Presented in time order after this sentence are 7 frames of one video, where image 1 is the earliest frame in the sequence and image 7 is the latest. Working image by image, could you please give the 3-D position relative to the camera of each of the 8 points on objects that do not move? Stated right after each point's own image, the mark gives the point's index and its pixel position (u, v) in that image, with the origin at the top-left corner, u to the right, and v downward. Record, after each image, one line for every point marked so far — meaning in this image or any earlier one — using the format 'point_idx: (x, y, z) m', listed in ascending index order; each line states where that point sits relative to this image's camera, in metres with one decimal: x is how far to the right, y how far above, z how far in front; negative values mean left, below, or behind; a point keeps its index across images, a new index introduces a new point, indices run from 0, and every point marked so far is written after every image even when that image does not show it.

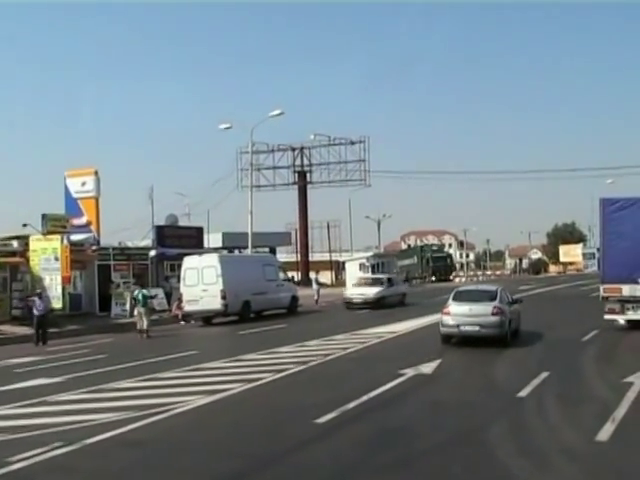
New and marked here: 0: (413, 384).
0: (+1.6, -2.5, +18.2) m
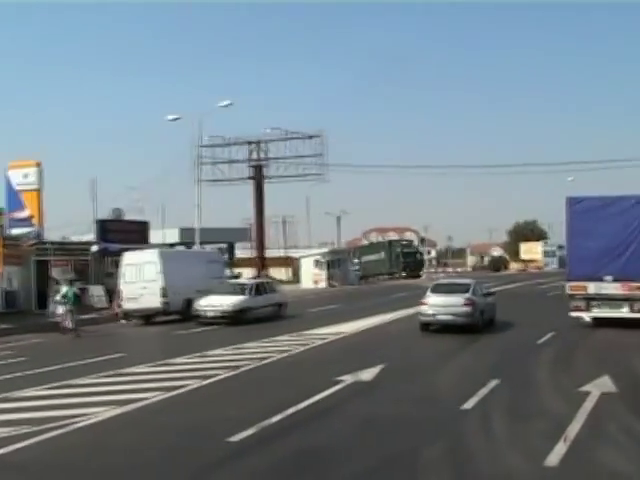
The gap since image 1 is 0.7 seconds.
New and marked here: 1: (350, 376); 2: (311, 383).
0: (+0.4, -2.4, +16.4) m
1: (+0.5, -2.4, +18.3) m
2: (-0.1, -2.5, +17.9) m
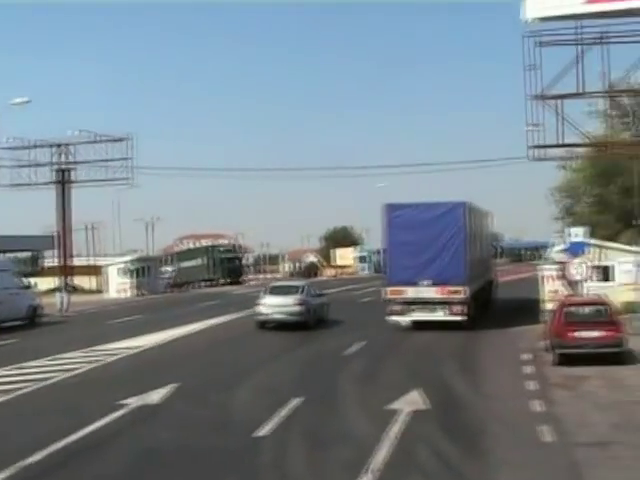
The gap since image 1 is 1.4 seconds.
0: (-2.6, -2.5, +14.4) m
1: (-2.9, -2.5, +16.2) m
2: (-3.4, -2.5, +15.7) m
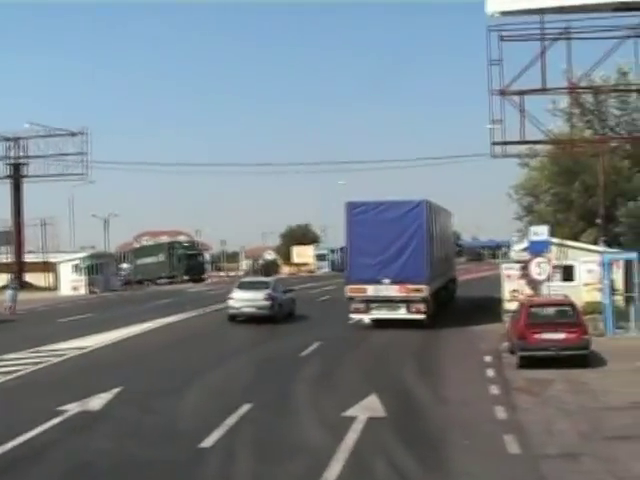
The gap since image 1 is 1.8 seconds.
0: (-3.3, -2.4, +13.4) m
1: (-3.6, -2.4, +15.2) m
2: (-4.1, -2.5, +14.7) m
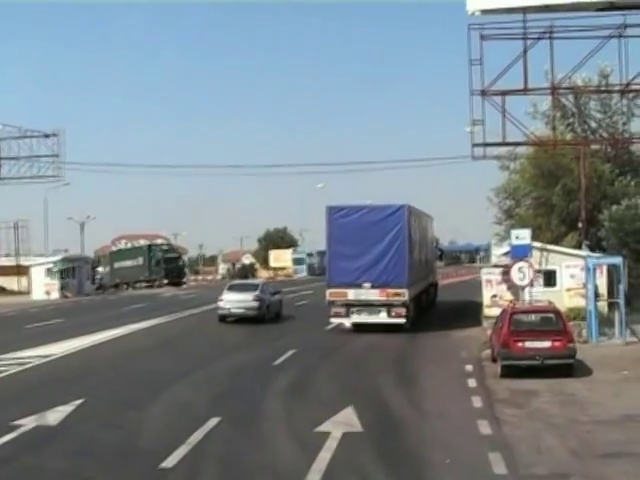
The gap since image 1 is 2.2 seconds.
0: (-3.6, -2.5, +12.5) m
1: (-4.0, -2.5, +14.3) m
2: (-4.5, -2.5, +13.8) m
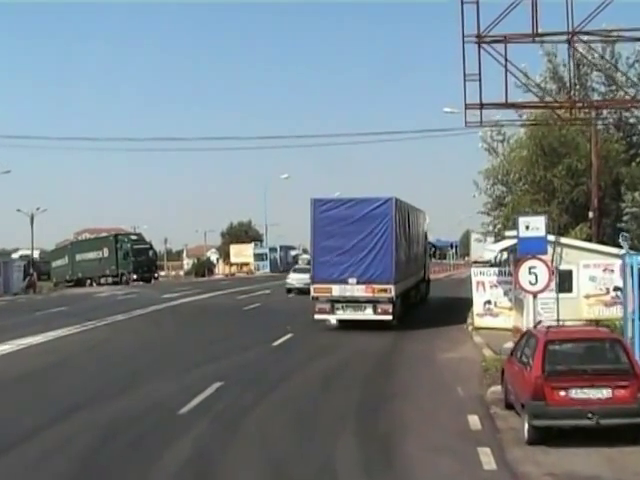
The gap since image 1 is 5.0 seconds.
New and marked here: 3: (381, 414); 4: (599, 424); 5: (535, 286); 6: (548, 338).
0: (-4.3, -2.3, +5.6) m
1: (-4.7, -2.3, +7.4) m
2: (-5.2, -2.3, +6.8) m
3: (+0.8, -2.3, +13.1) m
4: (+3.0, -2.0, +11.1) m
5: (+4.0, -0.8, +19.0) m
6: (+2.6, -1.1, +11.7) m
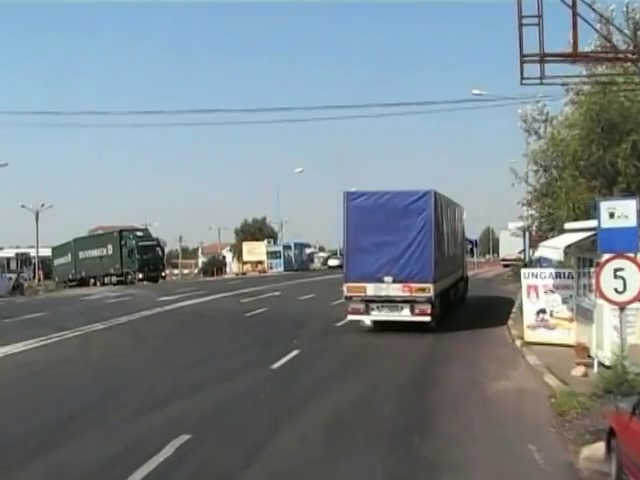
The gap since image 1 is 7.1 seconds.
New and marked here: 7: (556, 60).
0: (-4.4, -2.2, +0.7) m
1: (-4.8, -2.2, +2.4) m
2: (-5.3, -2.3, +1.9) m
3: (+0.8, -2.2, +8.1) m
4: (+3.0, -1.9, +6.1) m
5: (+4.1, -0.7, +13.9) m
6: (+2.6, -1.0, +6.7) m
7: (+3.9, +3.0, +17.4) m
